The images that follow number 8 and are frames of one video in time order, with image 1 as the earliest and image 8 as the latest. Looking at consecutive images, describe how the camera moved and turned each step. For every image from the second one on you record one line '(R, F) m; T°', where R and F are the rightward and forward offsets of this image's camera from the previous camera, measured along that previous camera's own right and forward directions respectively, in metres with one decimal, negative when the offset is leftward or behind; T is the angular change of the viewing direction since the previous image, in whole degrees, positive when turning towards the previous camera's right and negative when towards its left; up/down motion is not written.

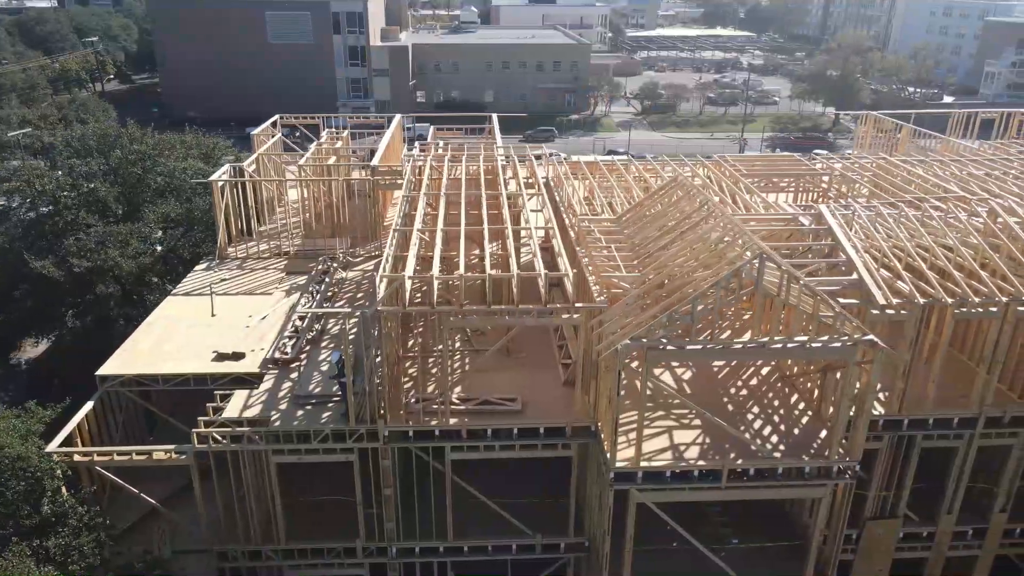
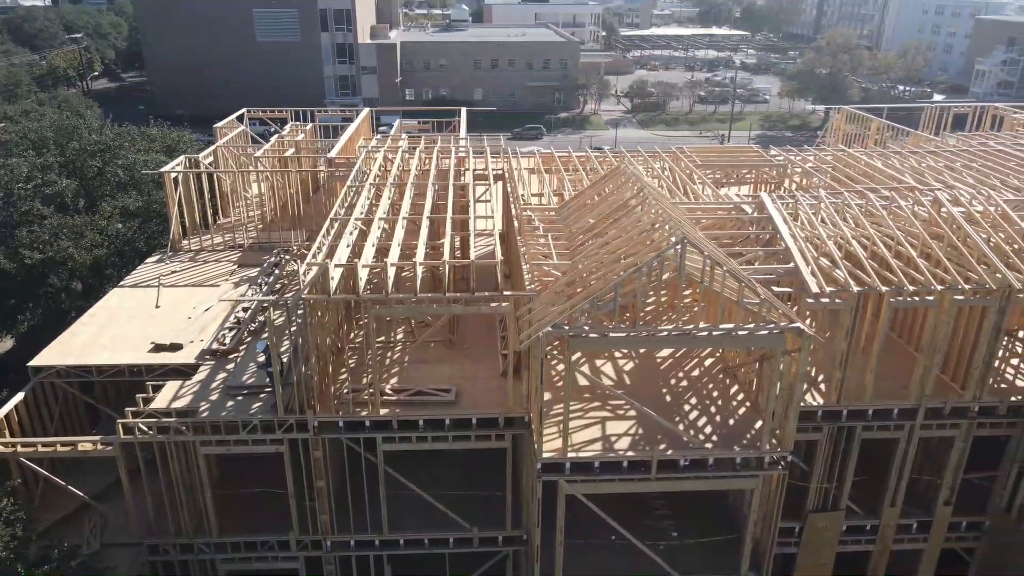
(+0.9, +0.2) m; 0°
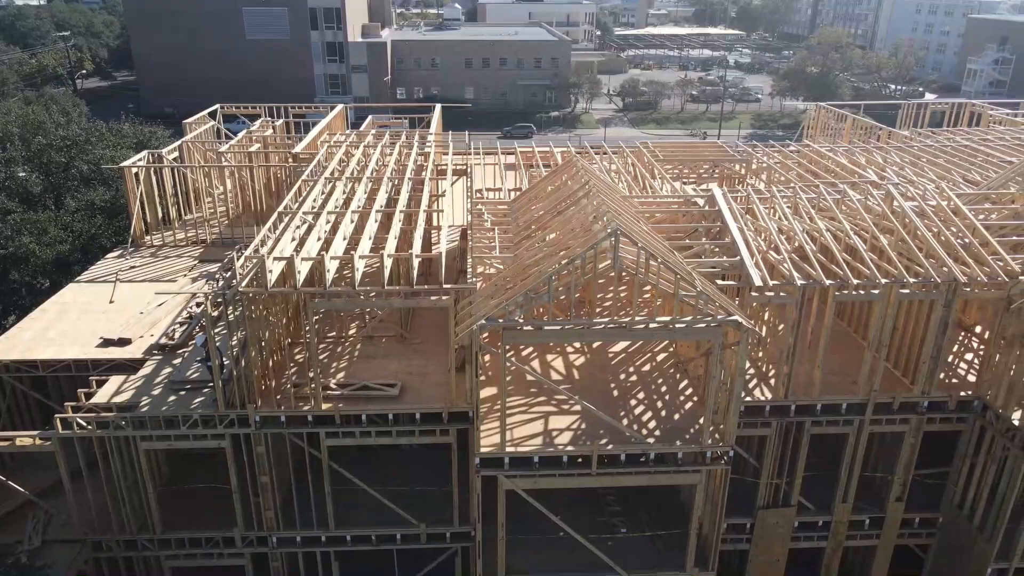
(+0.8, +0.1) m; 0°
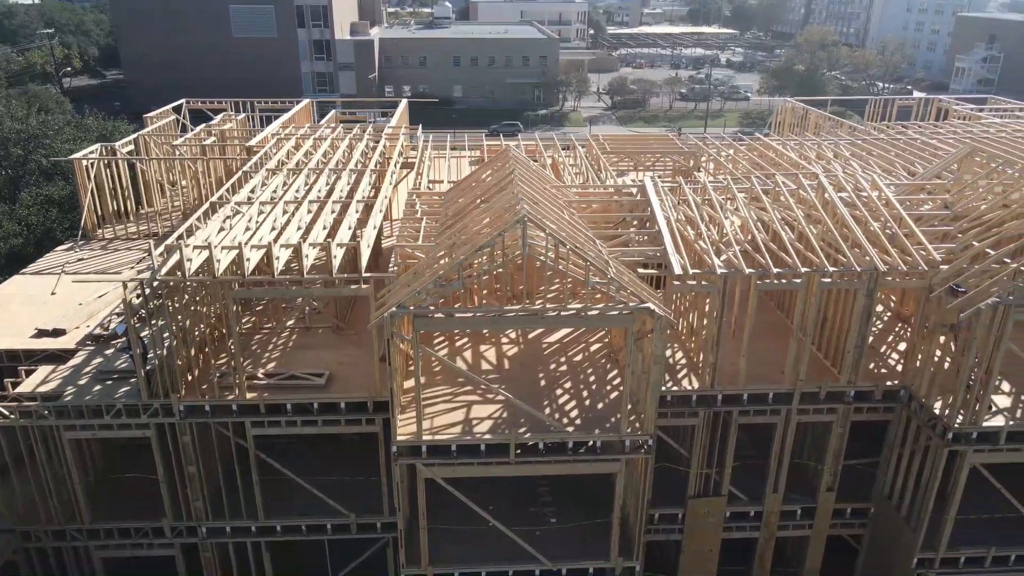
(+1.0, 0.0) m; 0°
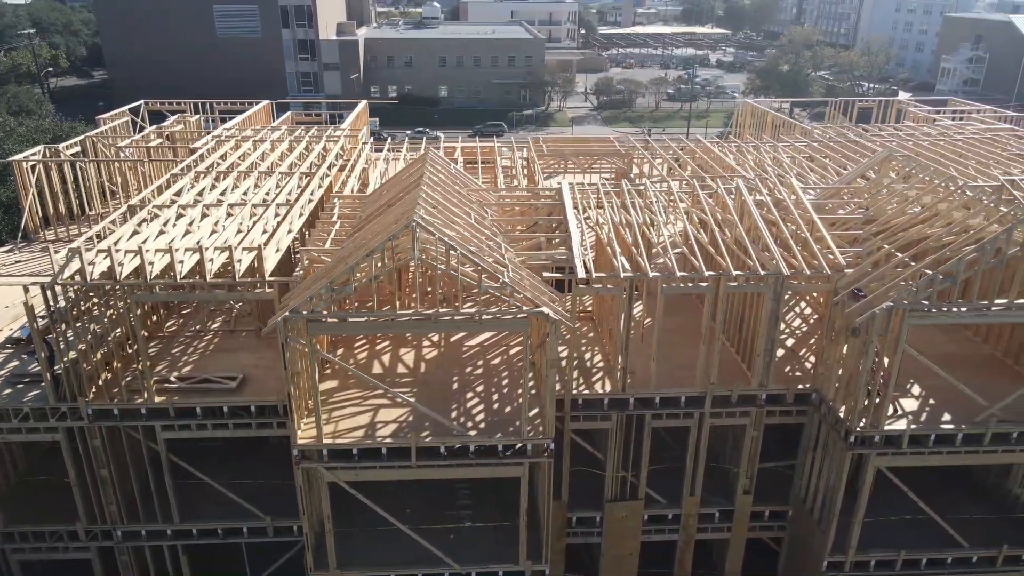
(+1.2, 0.0) m; 0°
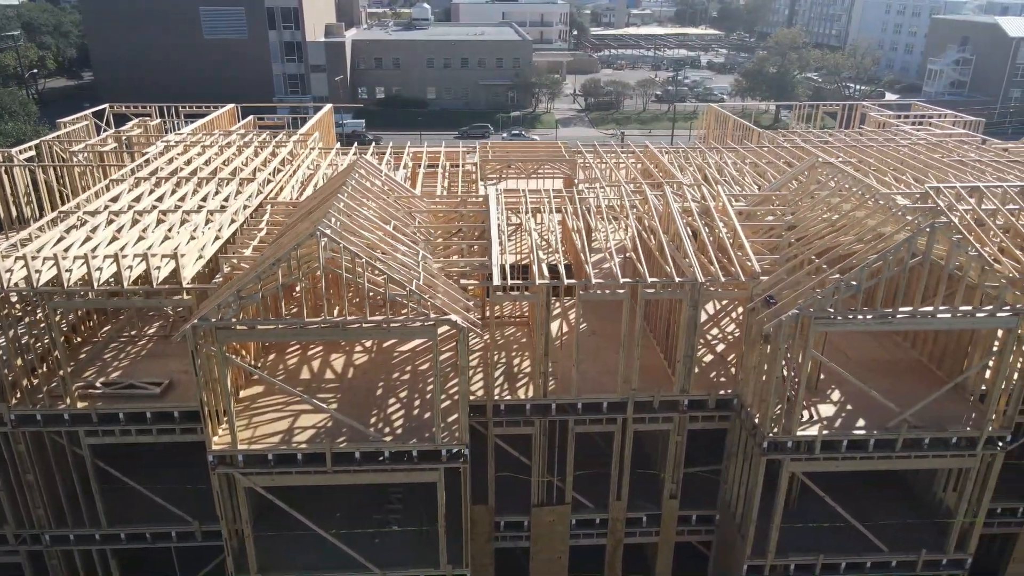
(+1.1, -0.1) m; 0°
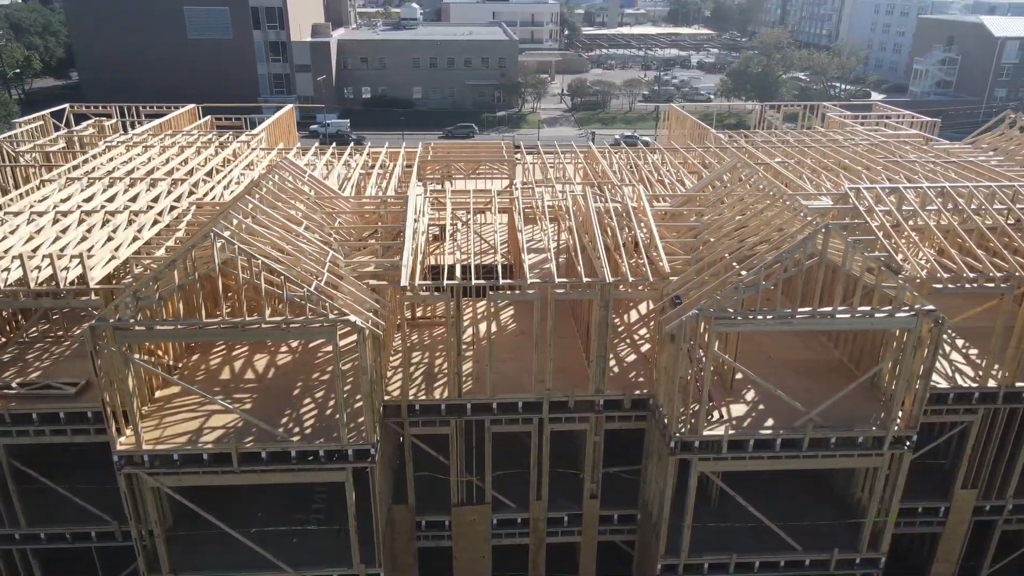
(+1.2, 0.0) m; 0°
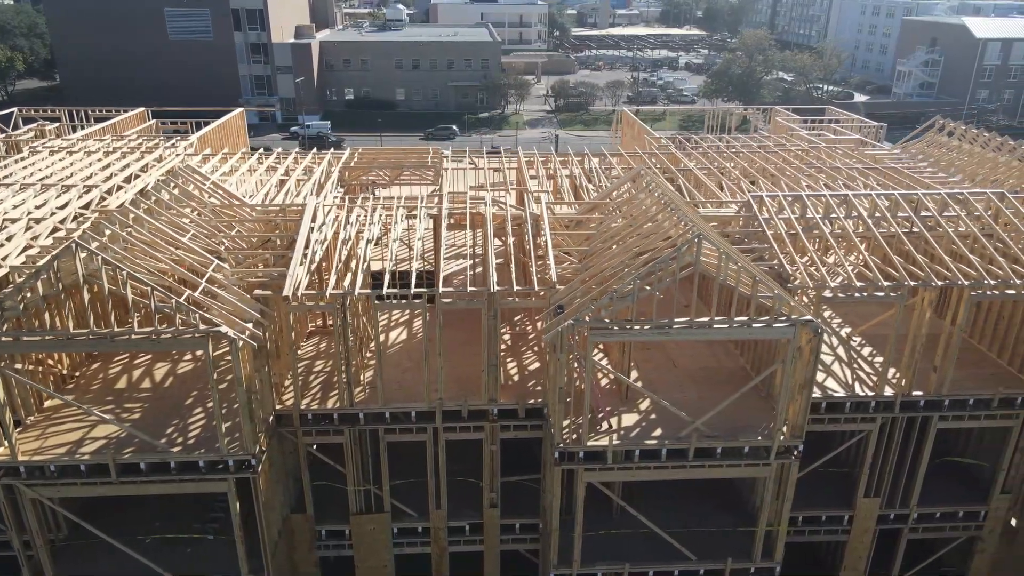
(+1.5, +0.1) m; 0°
